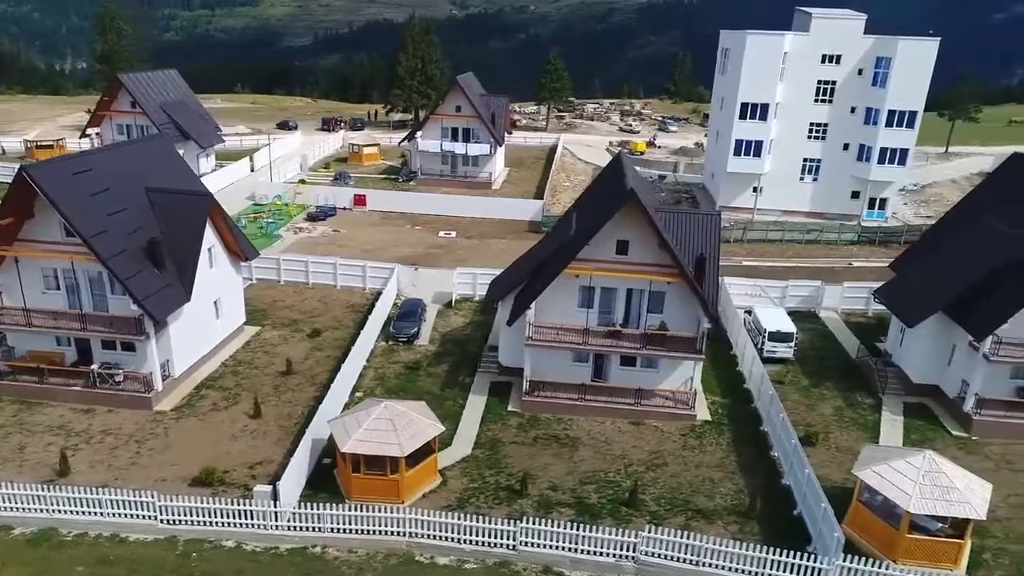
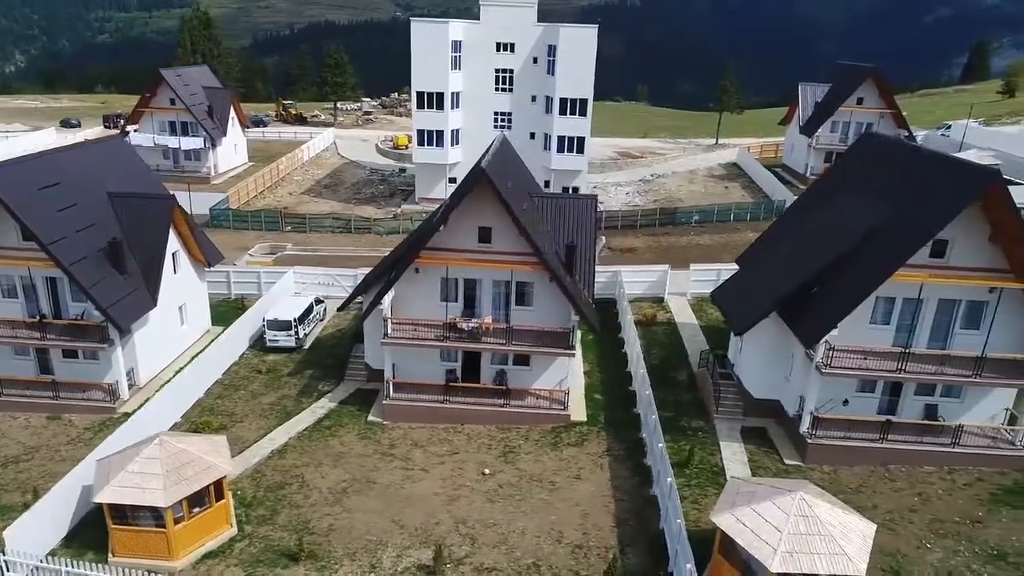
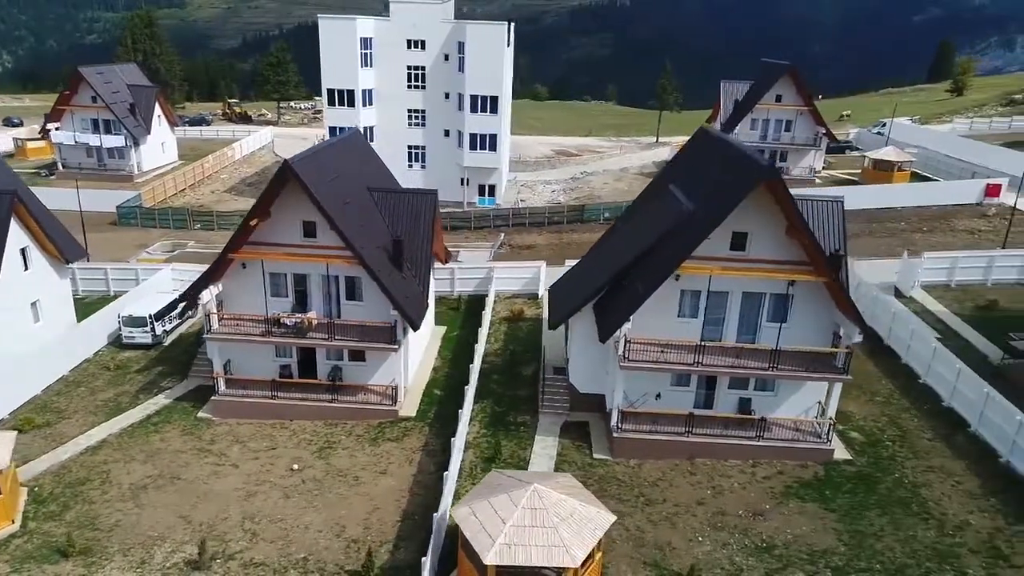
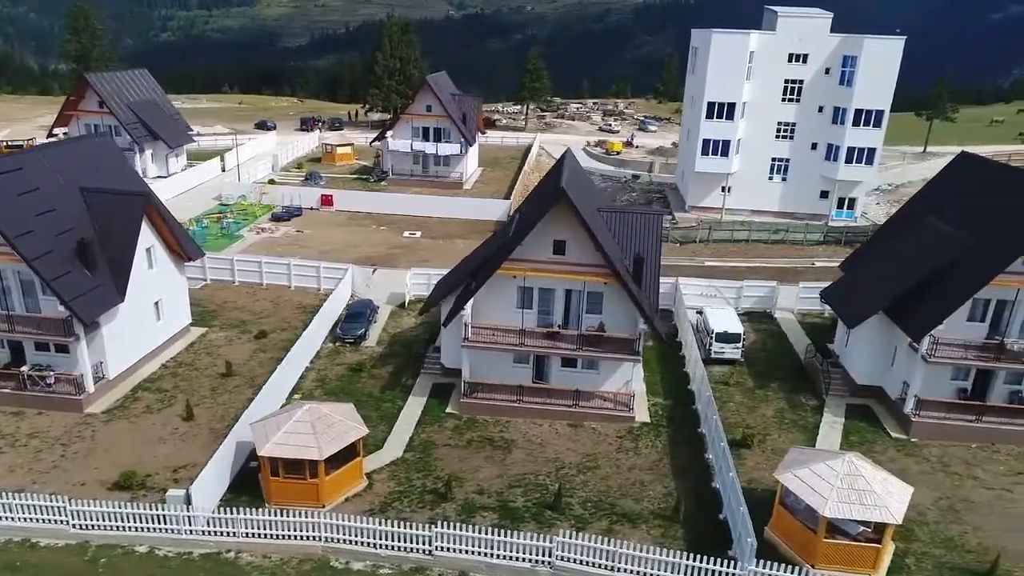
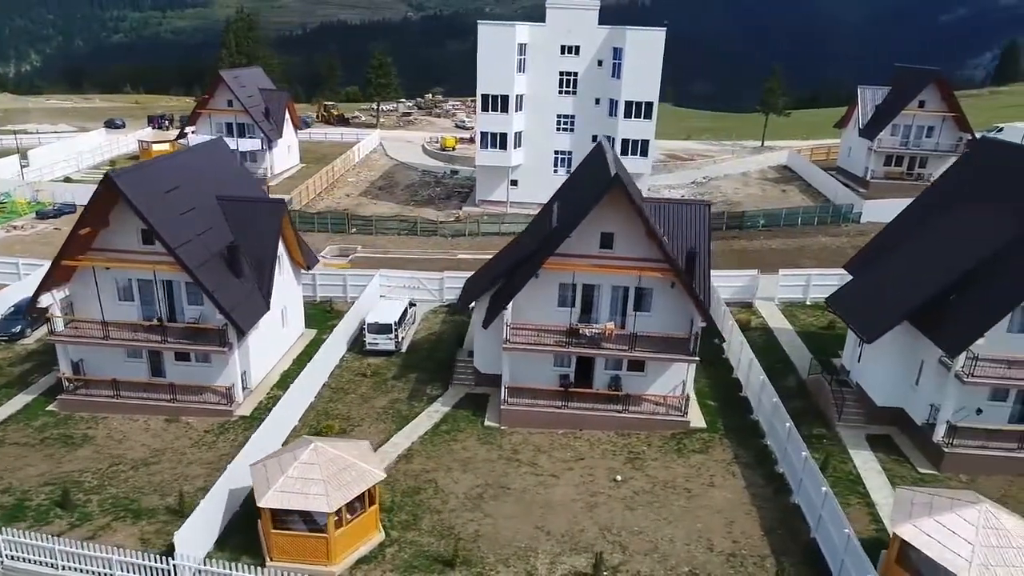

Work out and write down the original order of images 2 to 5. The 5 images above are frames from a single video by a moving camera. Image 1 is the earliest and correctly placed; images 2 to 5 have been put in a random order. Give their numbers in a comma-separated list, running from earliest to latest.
4, 5, 2, 3
